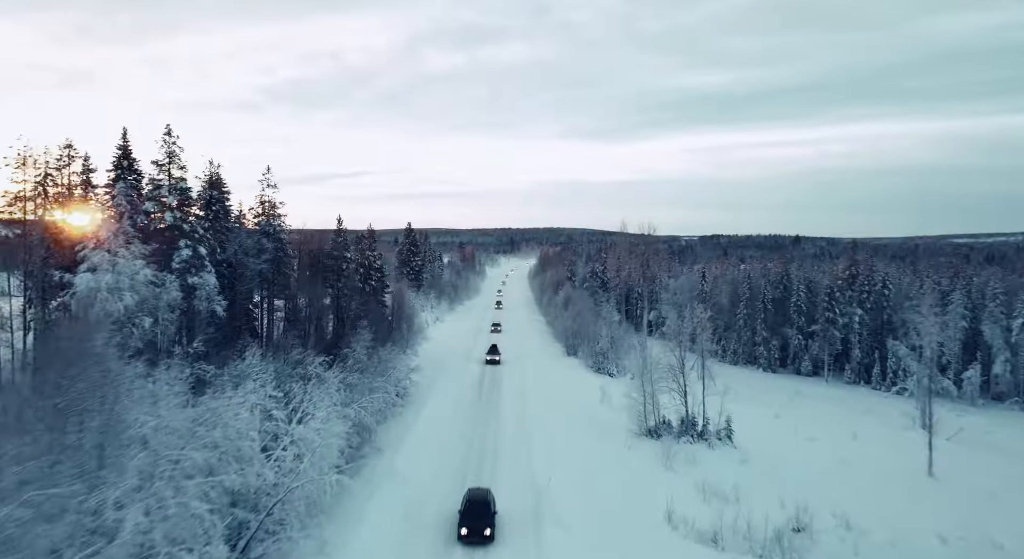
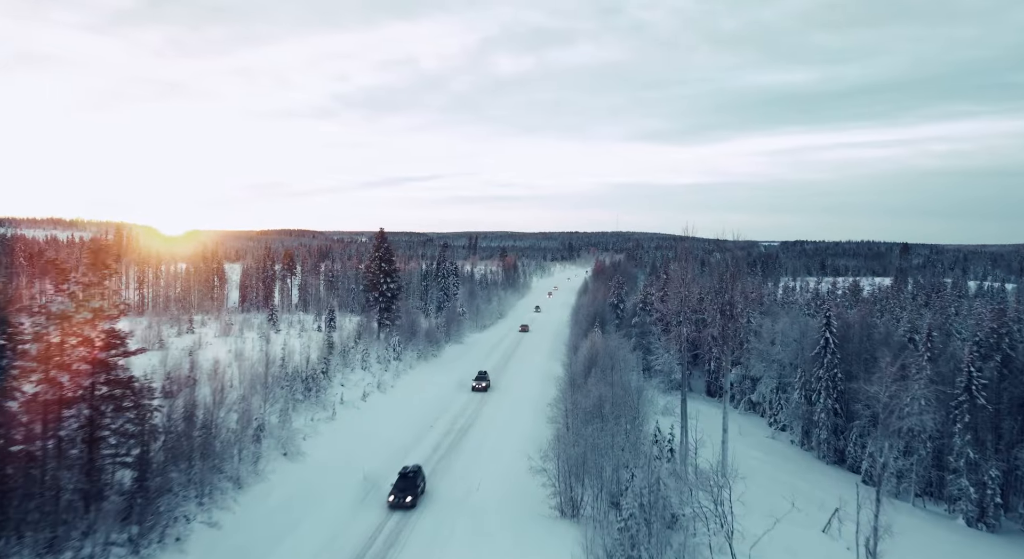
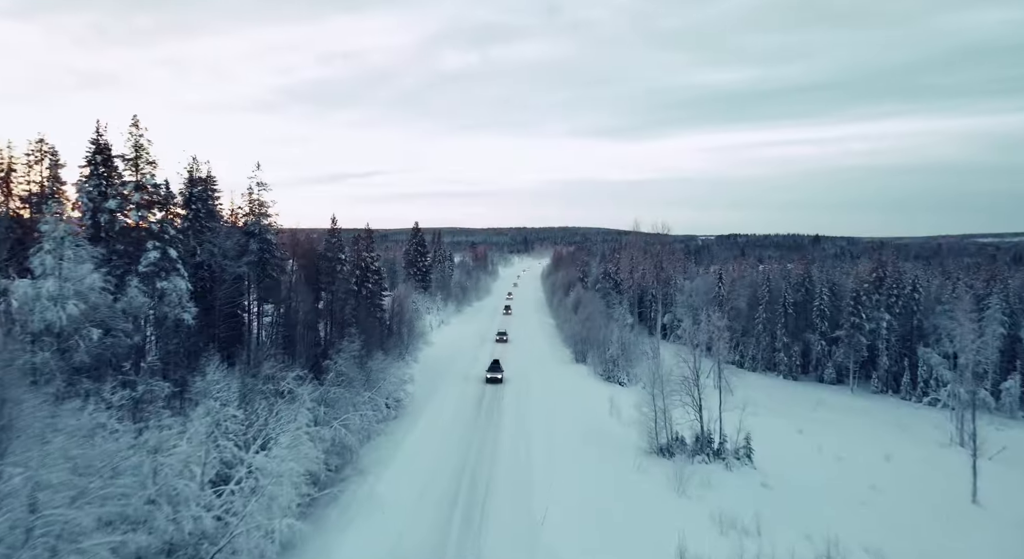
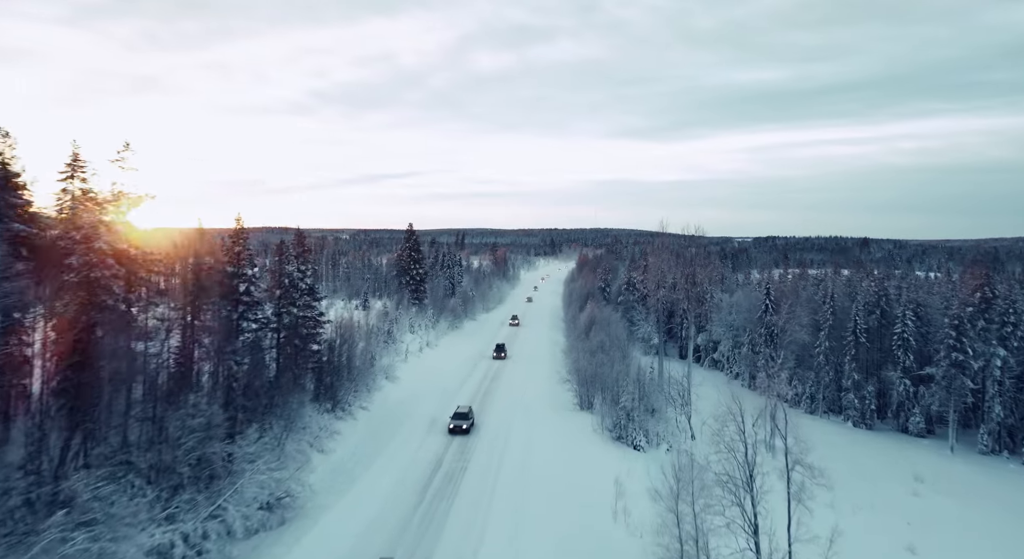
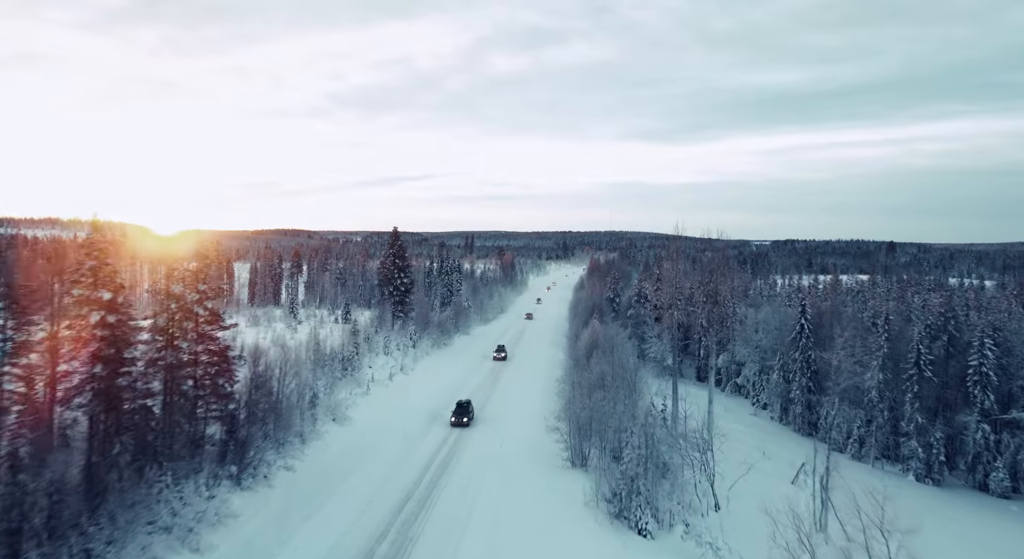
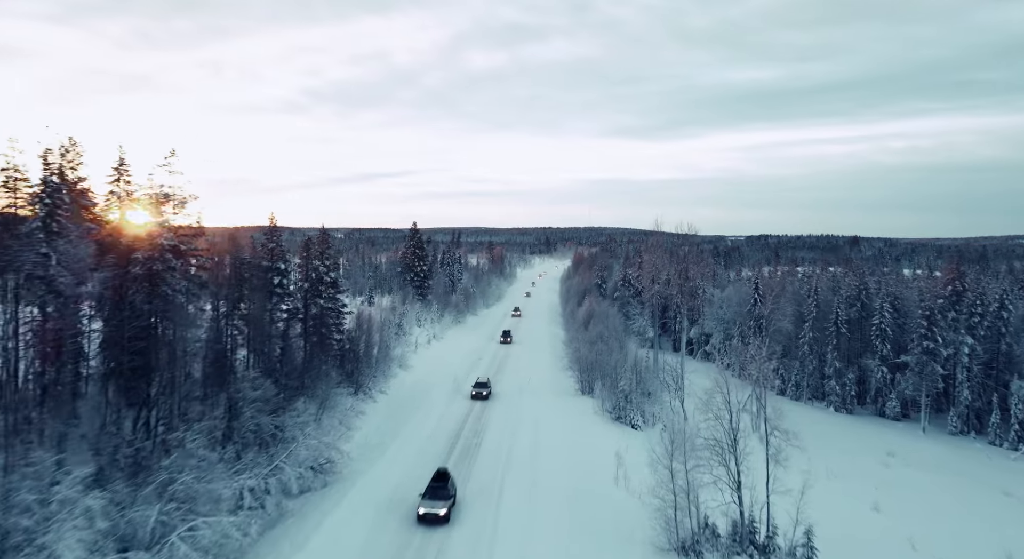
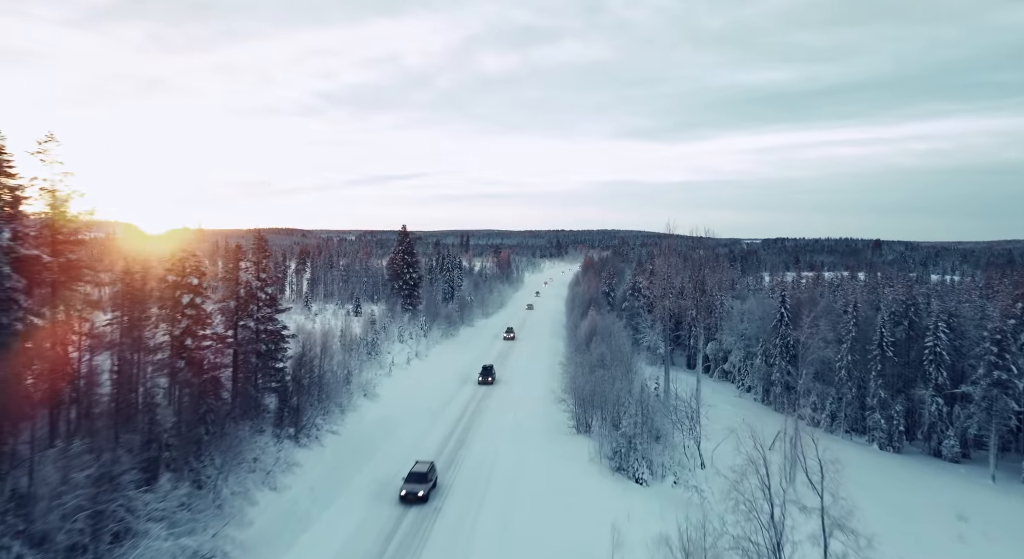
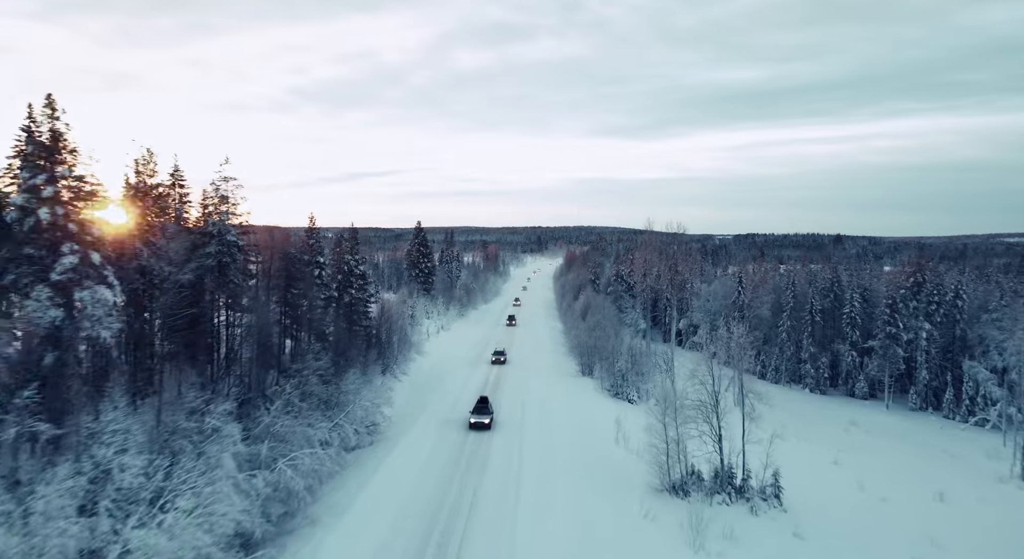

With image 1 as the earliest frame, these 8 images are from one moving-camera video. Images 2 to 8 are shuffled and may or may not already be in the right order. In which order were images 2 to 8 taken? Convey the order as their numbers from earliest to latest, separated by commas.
3, 8, 6, 4, 7, 5, 2
